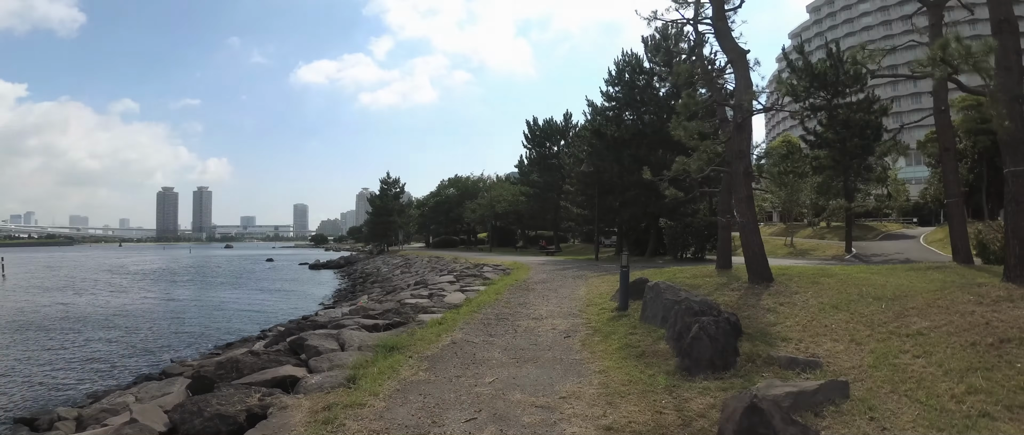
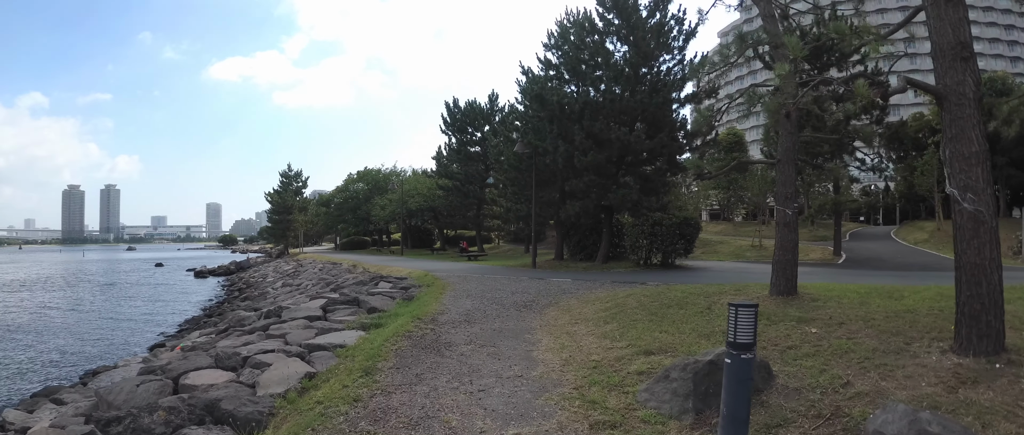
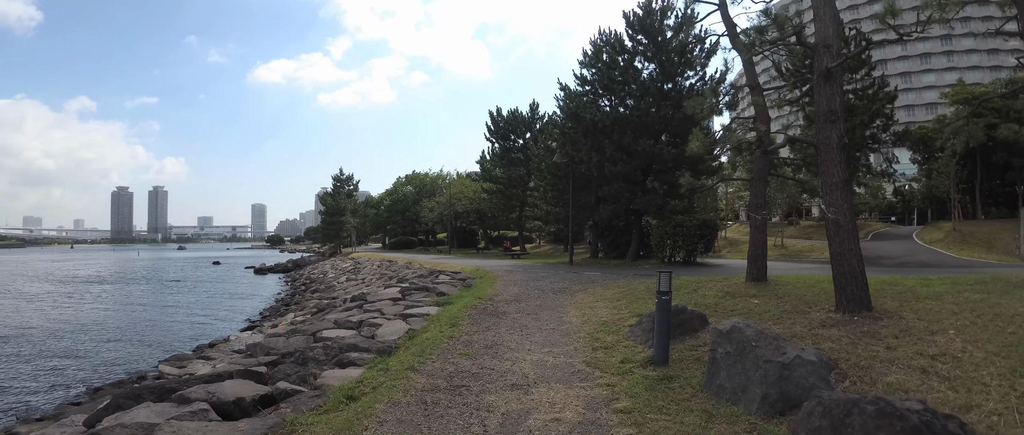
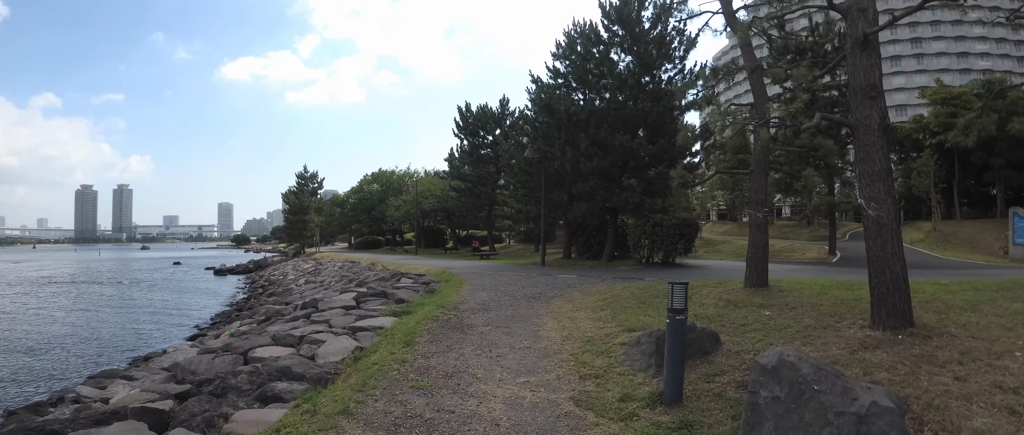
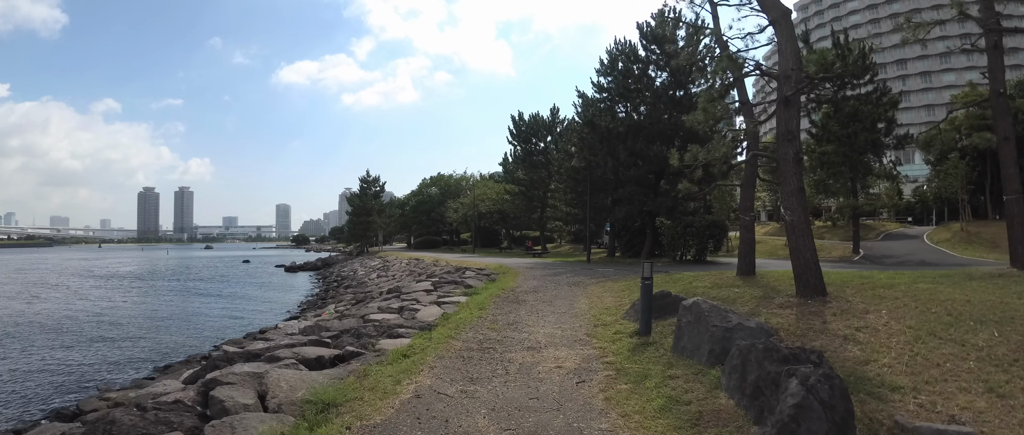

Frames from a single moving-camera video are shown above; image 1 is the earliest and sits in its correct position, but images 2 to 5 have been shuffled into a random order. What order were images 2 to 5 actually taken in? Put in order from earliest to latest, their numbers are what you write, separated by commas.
5, 3, 4, 2
